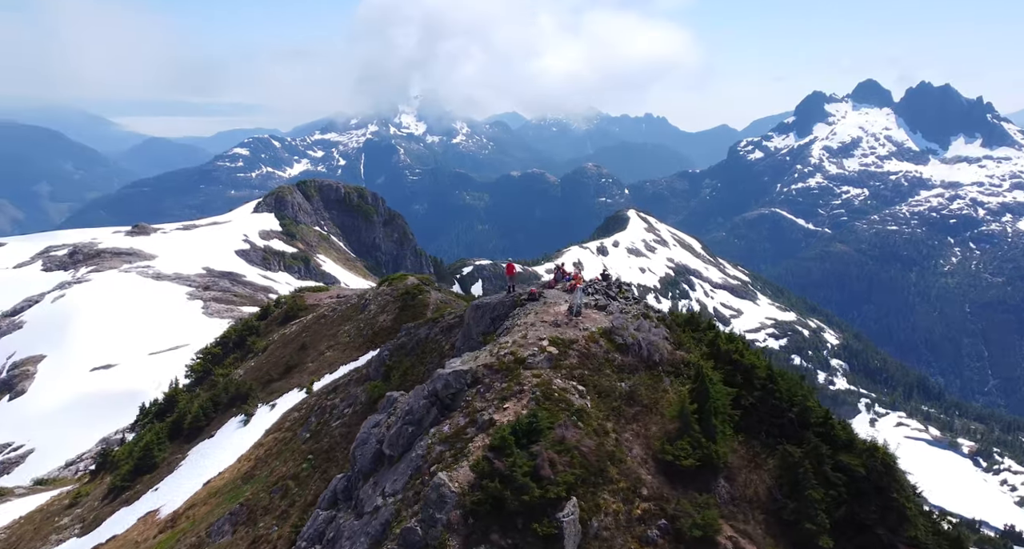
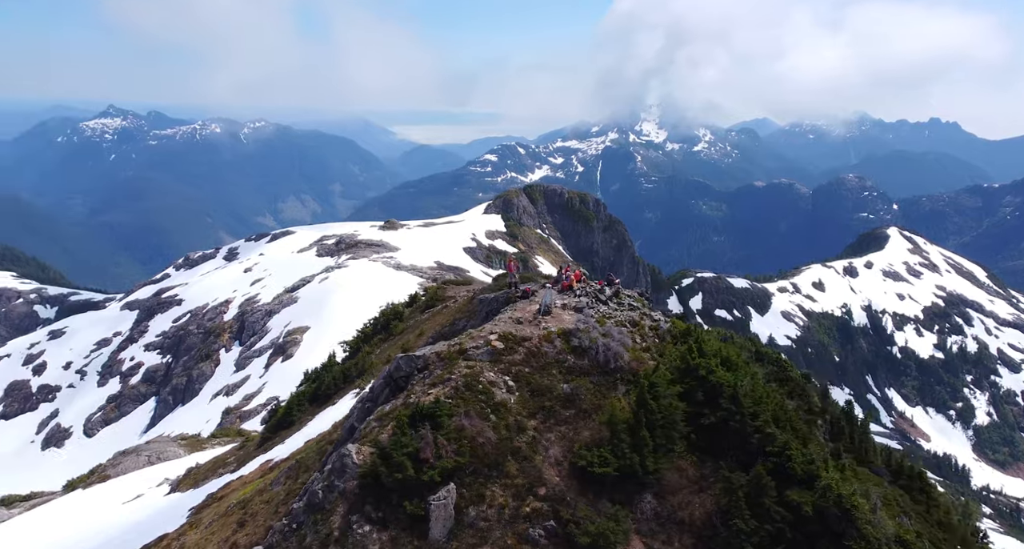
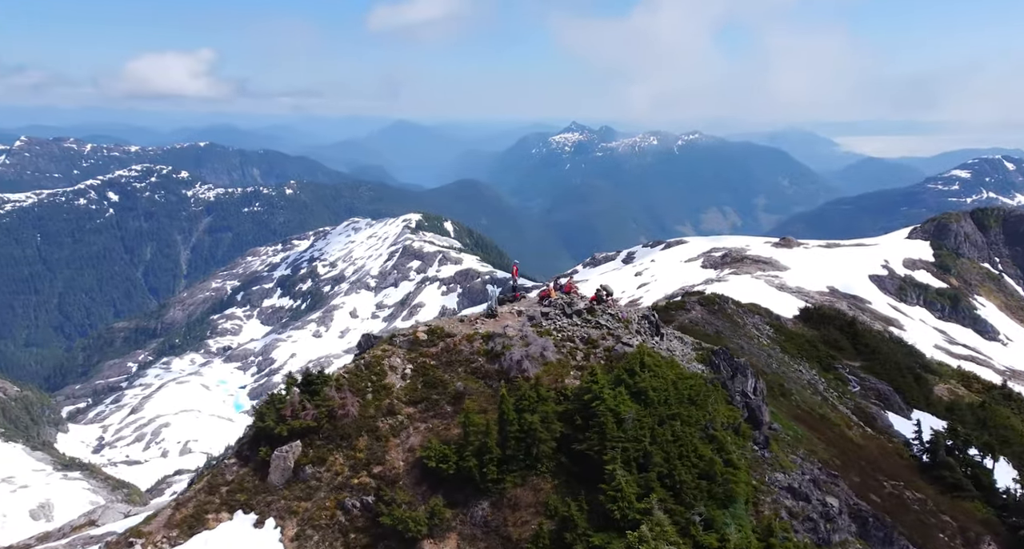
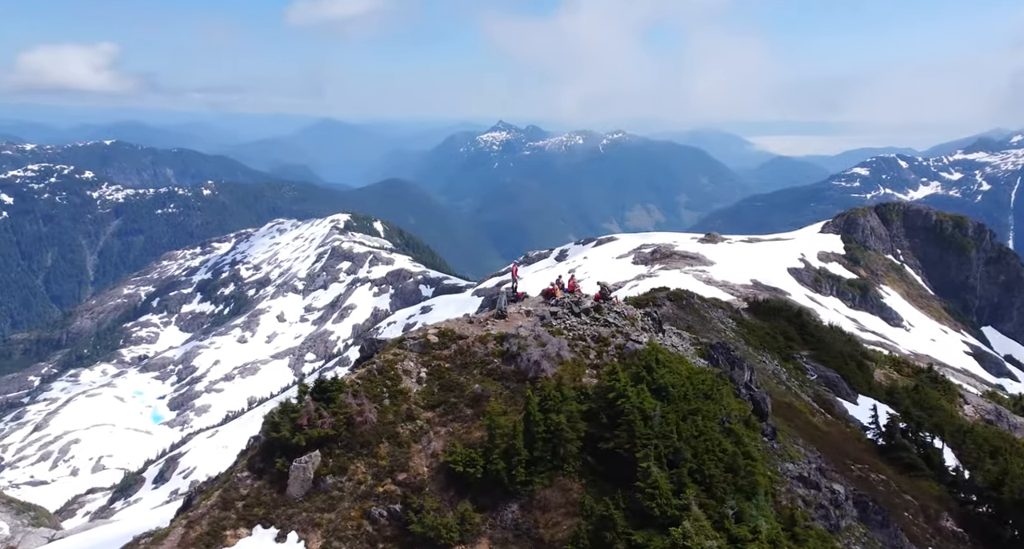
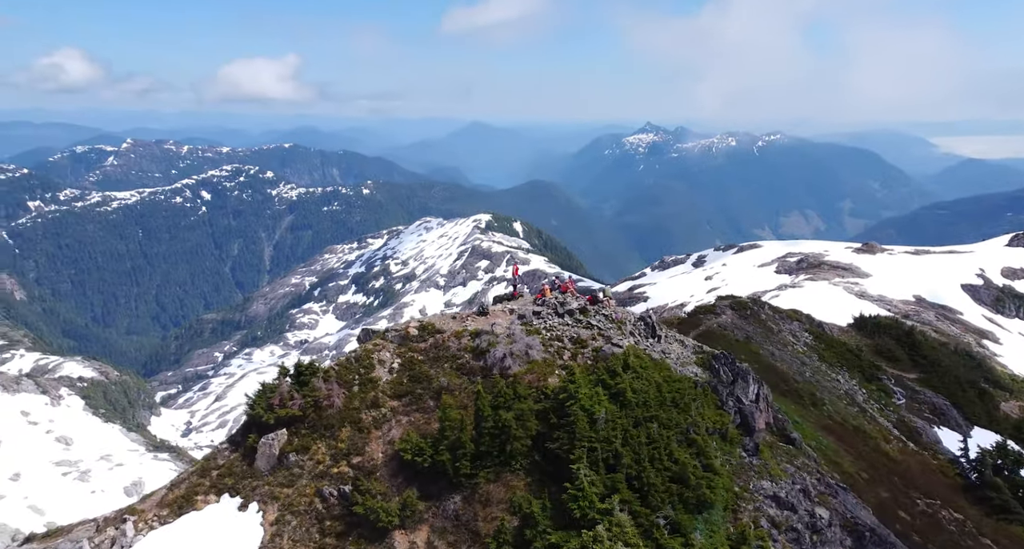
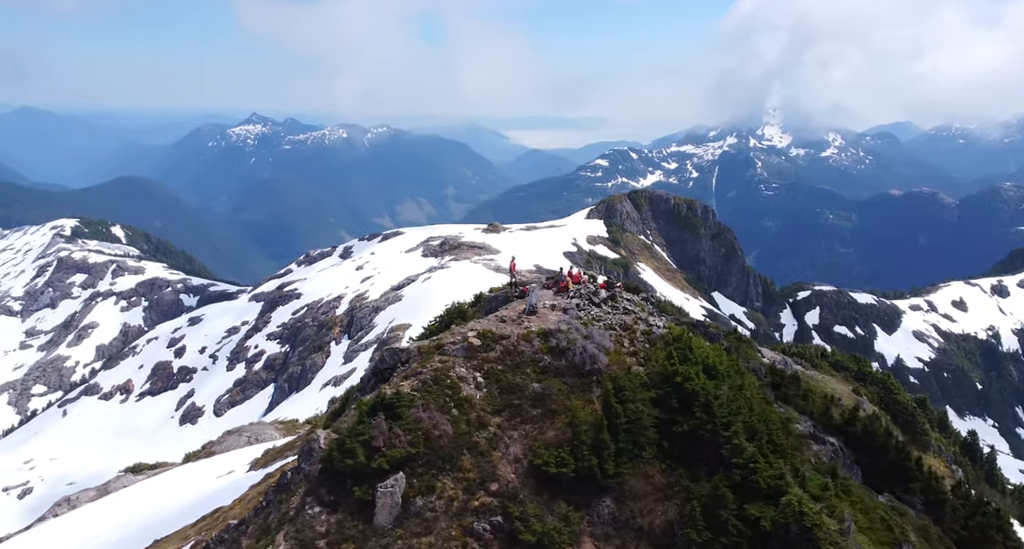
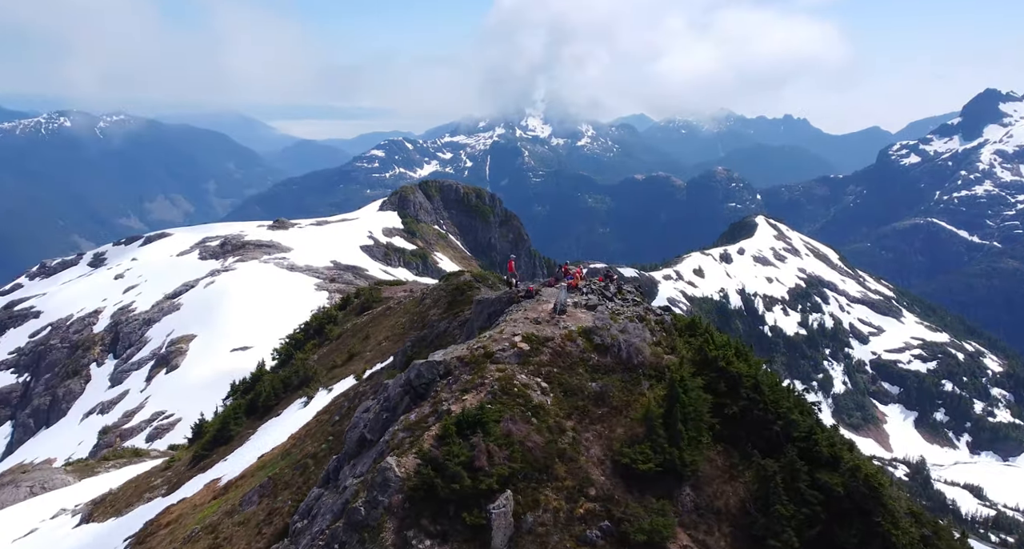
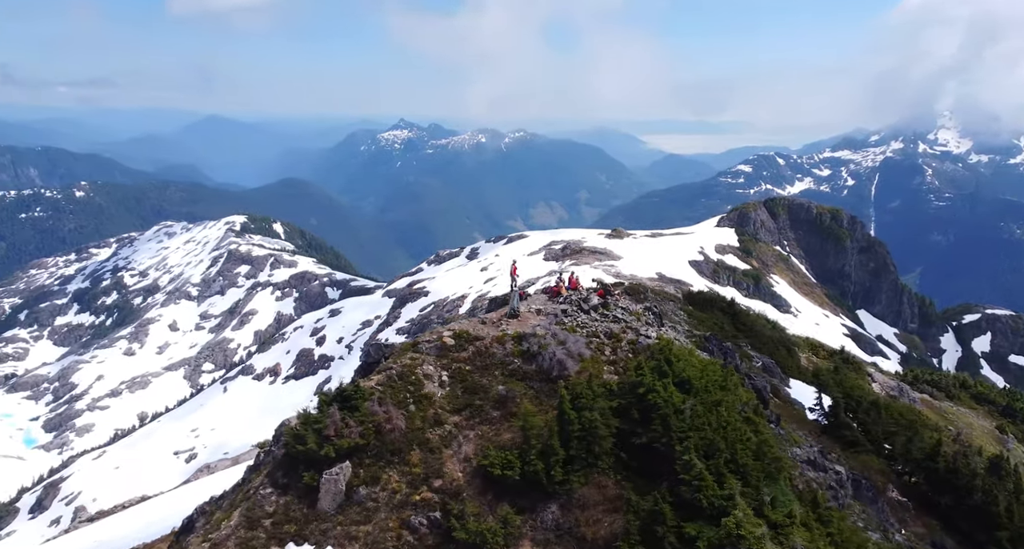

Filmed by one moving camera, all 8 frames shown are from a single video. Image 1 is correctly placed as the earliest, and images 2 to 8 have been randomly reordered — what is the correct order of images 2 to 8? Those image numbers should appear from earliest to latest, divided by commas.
7, 2, 6, 8, 4, 3, 5
